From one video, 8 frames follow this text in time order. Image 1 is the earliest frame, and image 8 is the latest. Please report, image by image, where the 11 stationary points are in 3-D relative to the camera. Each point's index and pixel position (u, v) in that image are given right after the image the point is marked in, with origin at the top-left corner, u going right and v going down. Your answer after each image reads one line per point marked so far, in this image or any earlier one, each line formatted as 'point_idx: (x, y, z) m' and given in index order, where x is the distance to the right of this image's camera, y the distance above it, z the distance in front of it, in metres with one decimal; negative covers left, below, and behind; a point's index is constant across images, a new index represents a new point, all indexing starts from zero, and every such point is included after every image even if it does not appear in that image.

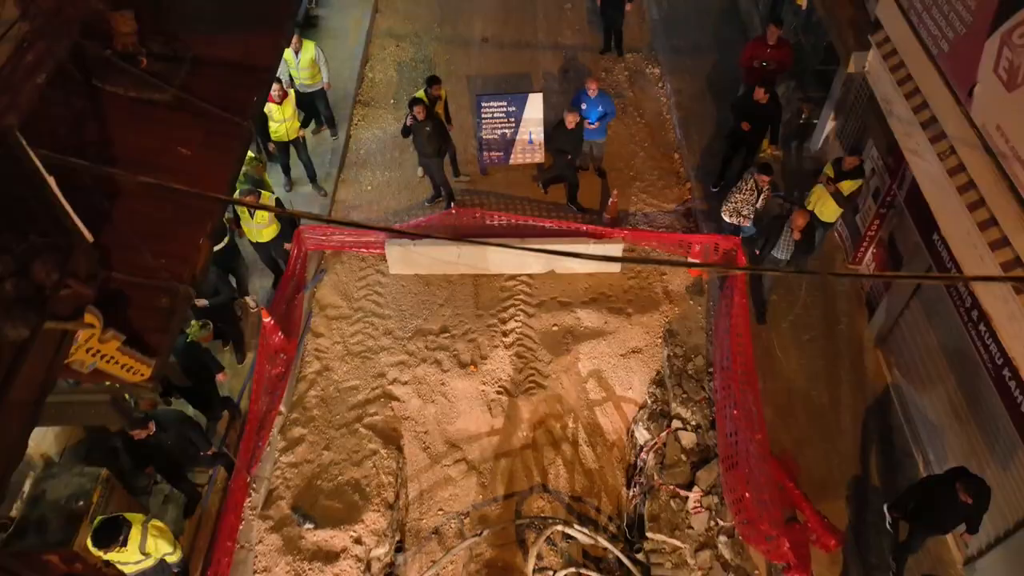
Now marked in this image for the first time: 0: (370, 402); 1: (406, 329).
0: (-1.4, -1.2, +7.6) m
1: (-1.2, -0.4, +8.1) m
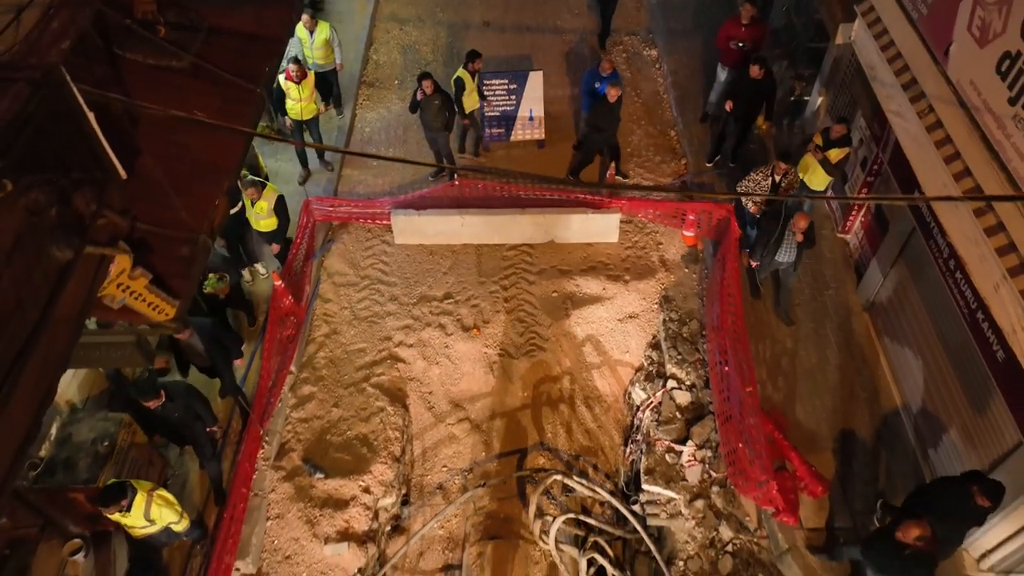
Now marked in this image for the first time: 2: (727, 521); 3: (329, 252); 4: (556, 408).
0: (-1.4, -0.8, +7.9) m
1: (-1.1, -0.1, +8.4) m
2: (+1.9, -2.1, +6.7) m
3: (-2.2, +0.4, +8.8) m
4: (+0.5, -1.3, +7.9) m
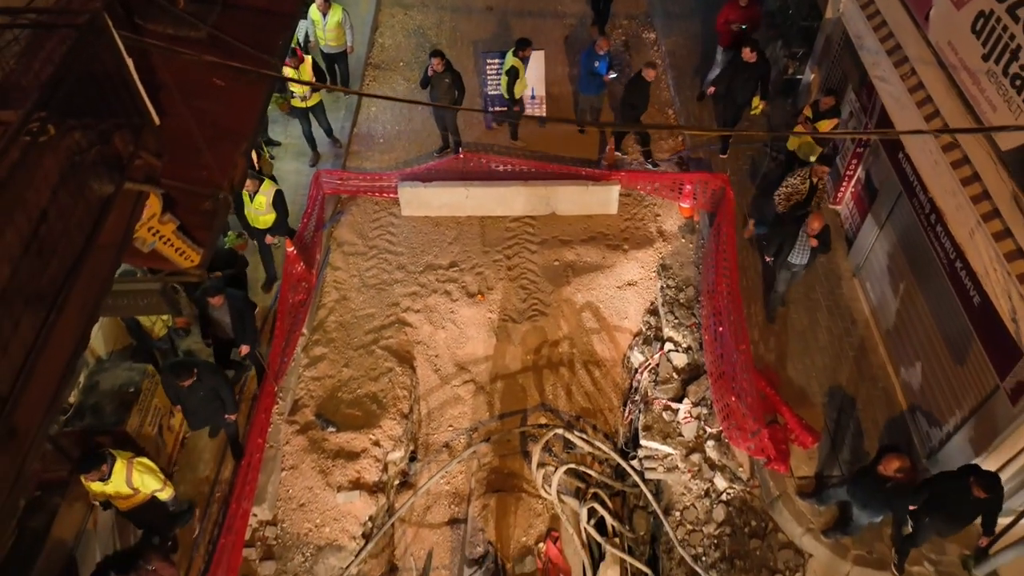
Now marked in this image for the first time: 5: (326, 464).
0: (-1.4, -0.4, +8.2) m
1: (-1.1, +0.3, +8.7) m
2: (+2.0, -1.8, +7.0) m
3: (-2.1, +0.8, +9.1) m
4: (+0.5, -0.9, +8.2) m
5: (-1.7, -1.6, +7.0) m
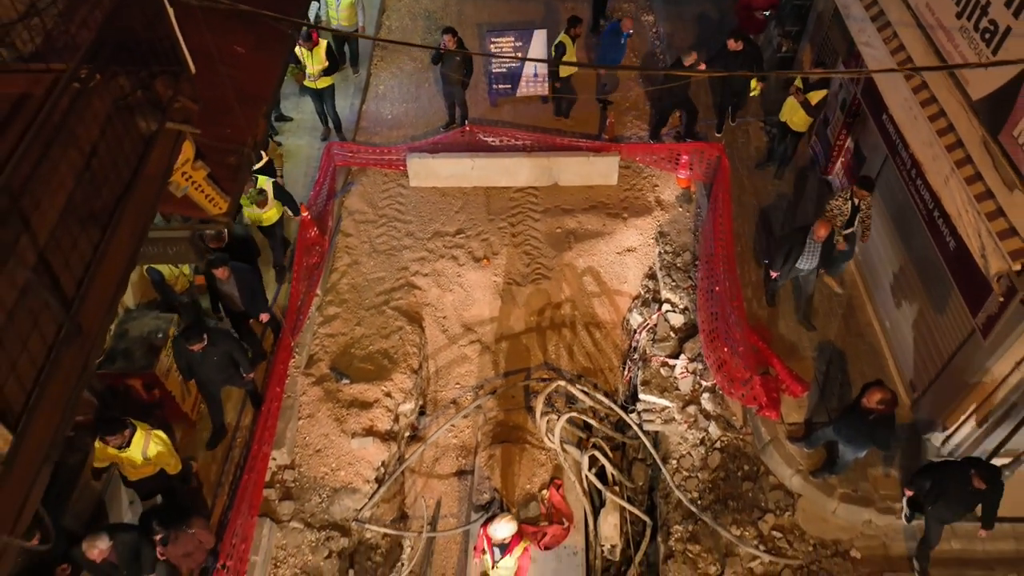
0: (-1.3, 0.0, +8.6) m
1: (-1.1, +0.7, +9.1) m
2: (+2.0, -1.3, +7.4) m
3: (-2.1, +1.2, +9.5) m
4: (+0.5, -0.5, +8.6) m
5: (-1.7, -1.2, +7.4) m
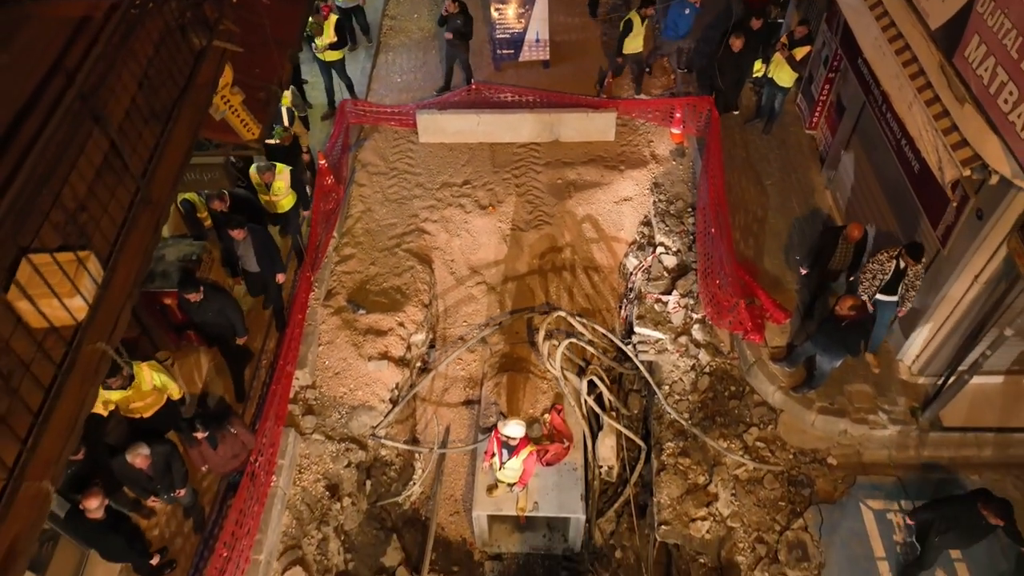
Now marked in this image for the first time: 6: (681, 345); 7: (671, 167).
0: (-1.3, +0.7, +9.1) m
1: (-1.0, +1.4, +9.7) m
2: (+2.1, -0.7, +8.0) m
3: (-2.0, +1.9, +10.1) m
4: (+0.6, +0.2, +9.1) m
5: (-1.6, -0.5, +8.0) m
6: (+1.8, -0.6, +8.2) m
7: (+2.1, +1.6, +9.8) m
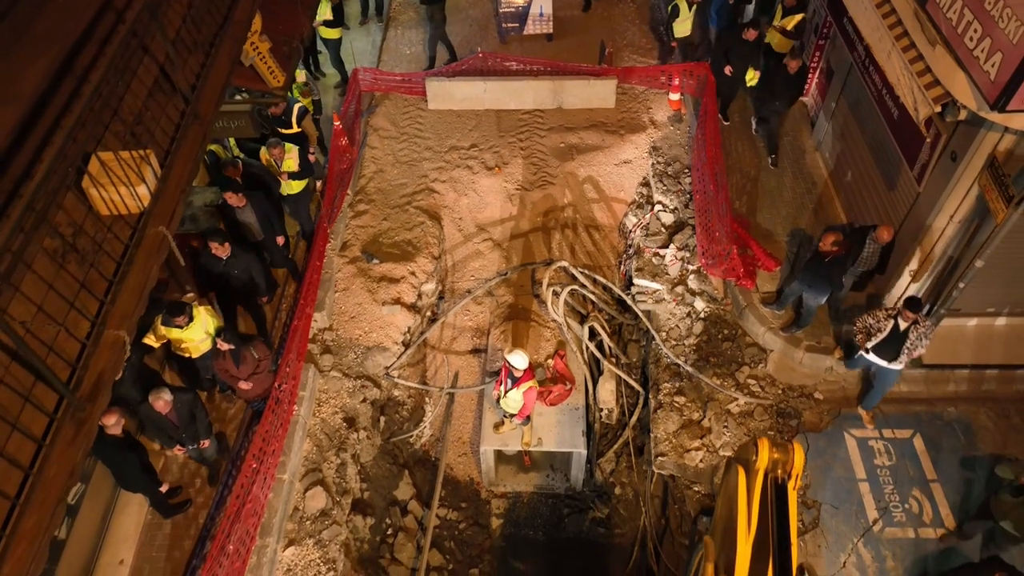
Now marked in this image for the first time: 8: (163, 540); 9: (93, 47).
0: (-1.2, +1.2, +9.6) m
1: (-0.9, +1.9, +10.2) m
2: (+2.1, -0.1, +8.5) m
3: (-2.0, +2.5, +10.5) m
4: (+0.6, +0.7, +9.6) m
5: (-1.6, 0.0, +8.4) m
6: (+1.9, -0.1, +8.6) m
7: (+2.2, +2.1, +10.2) m
8: (-3.0, -2.2, +6.4) m
9: (-2.7, +1.6, +4.8) m
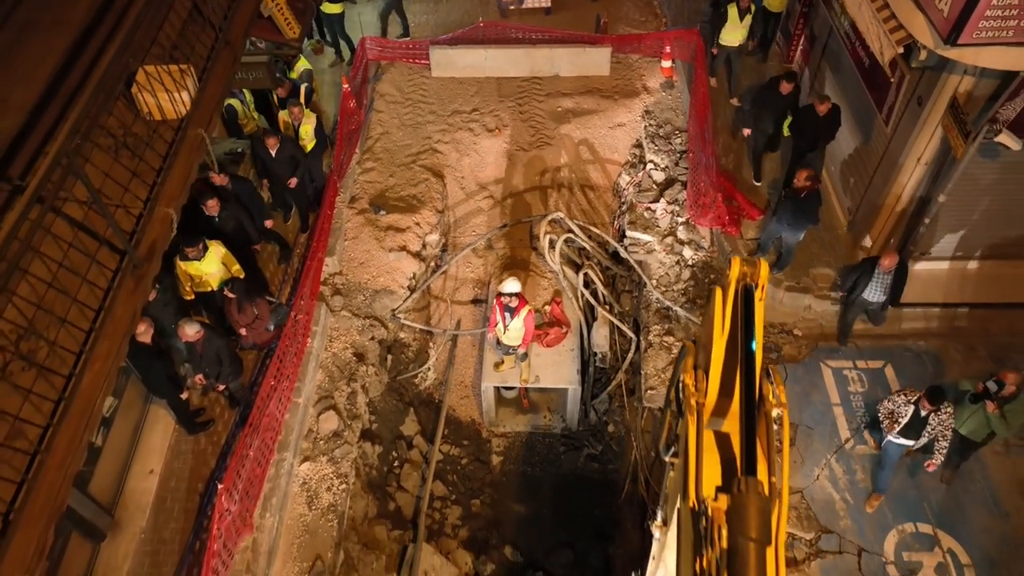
0: (-1.2, +1.8, +10.1) m
1: (-0.9, +2.6, +10.7) m
2: (+2.1, +0.5, +9.0) m
3: (-2.0, +3.1, +11.0) m
4: (+0.6, +1.4, +10.1) m
5: (-1.6, +0.6, +9.0) m
6: (+1.9, +0.5, +9.1) m
7: (+2.2, +2.8, +10.7) m
8: (-3.0, -1.6, +7.0) m
9: (-2.7, +2.2, +5.4) m
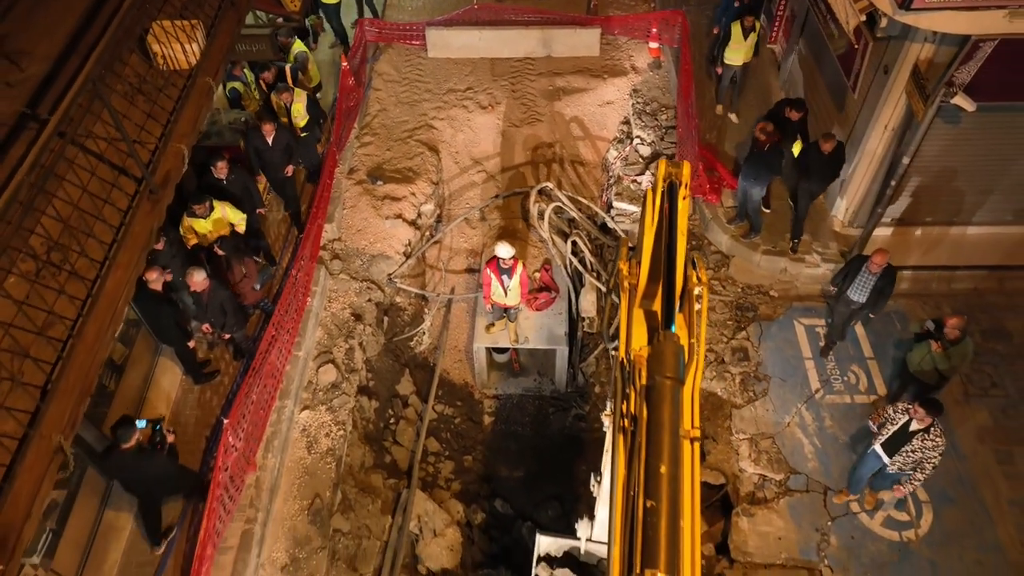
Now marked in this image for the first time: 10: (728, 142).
0: (-1.3, +2.3, +10.5) m
1: (-1.1, +3.0, +11.1) m
2: (+2.0, +0.9, +9.4) m
3: (-2.1, +3.5, +11.5) m
4: (+0.5, +1.8, +10.5) m
5: (-1.7, +1.1, +9.4) m
6: (+1.8, +1.0, +9.6) m
7: (+2.0, +3.2, +11.1) m
8: (-3.2, -1.1, +7.4) m
9: (-2.9, +2.6, +5.8) m
10: (+2.9, +1.9, +9.8) m
